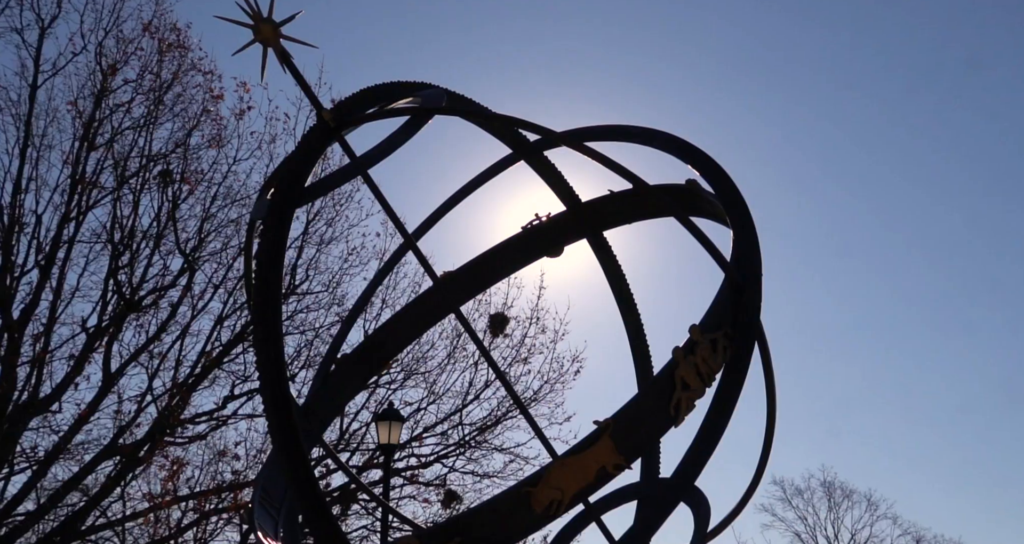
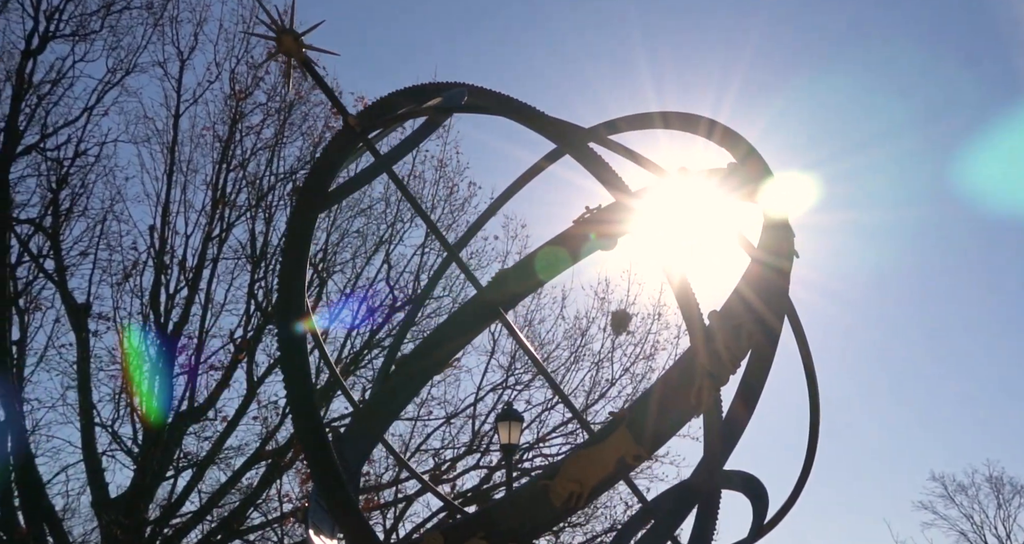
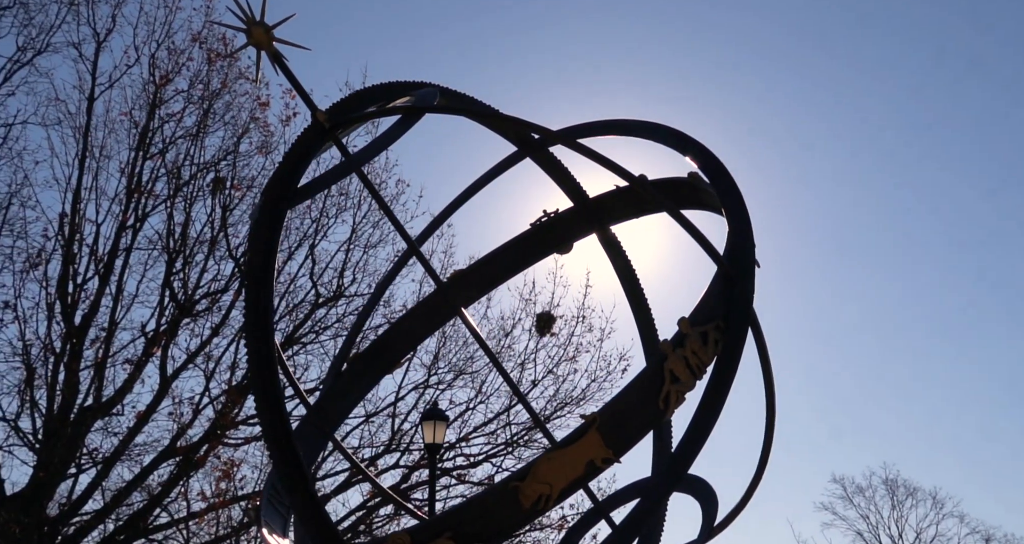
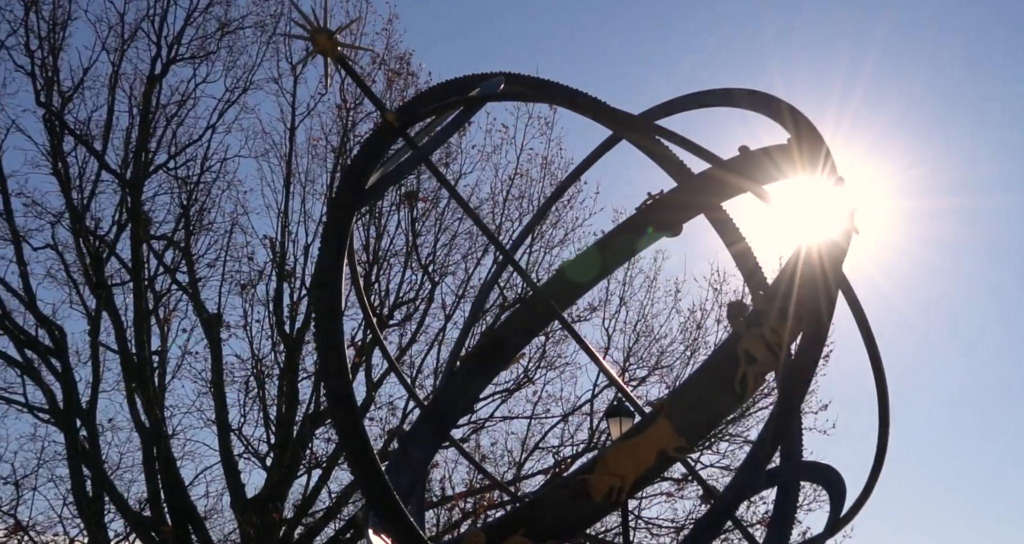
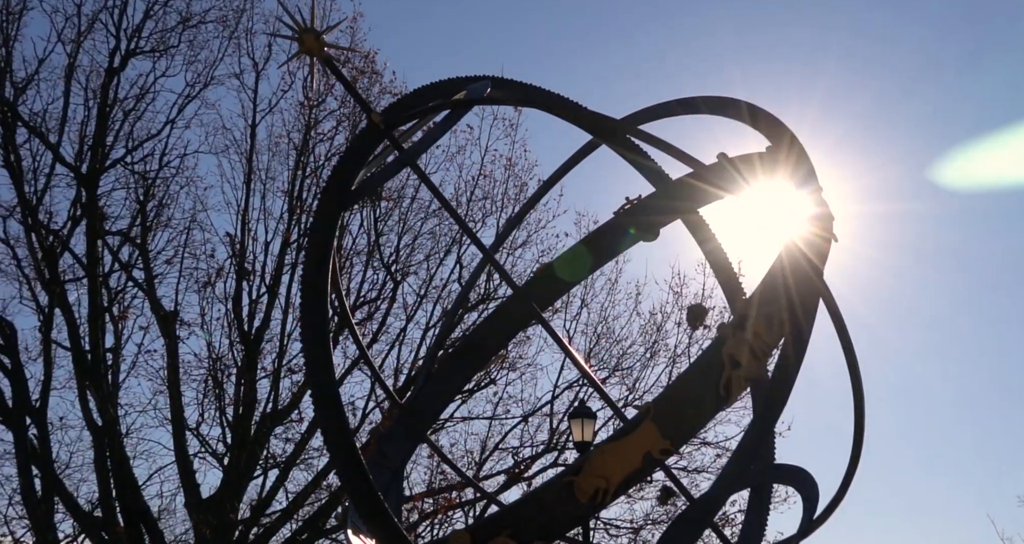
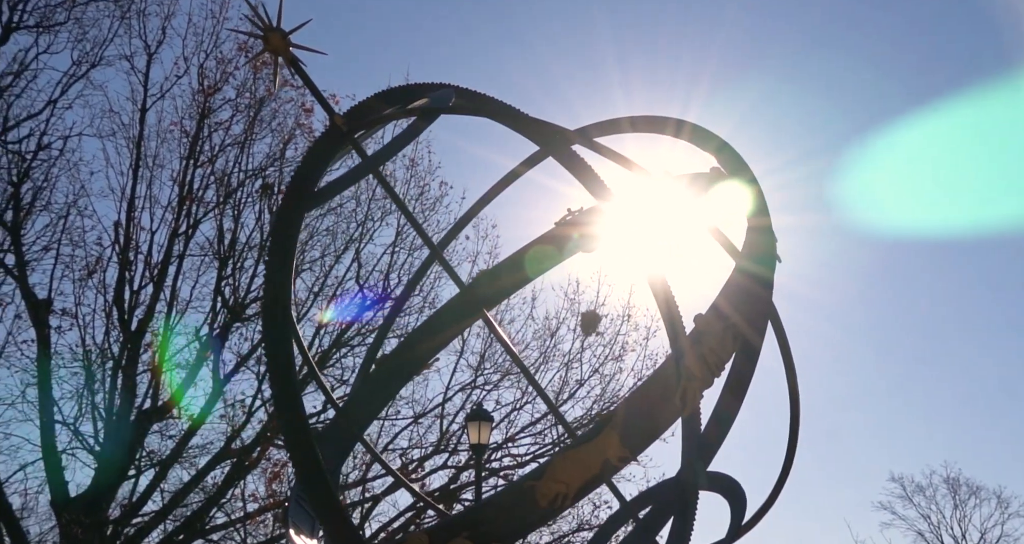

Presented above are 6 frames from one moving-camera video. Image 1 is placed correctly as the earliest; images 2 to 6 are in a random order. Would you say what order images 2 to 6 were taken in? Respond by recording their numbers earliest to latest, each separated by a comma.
3, 6, 2, 5, 4
